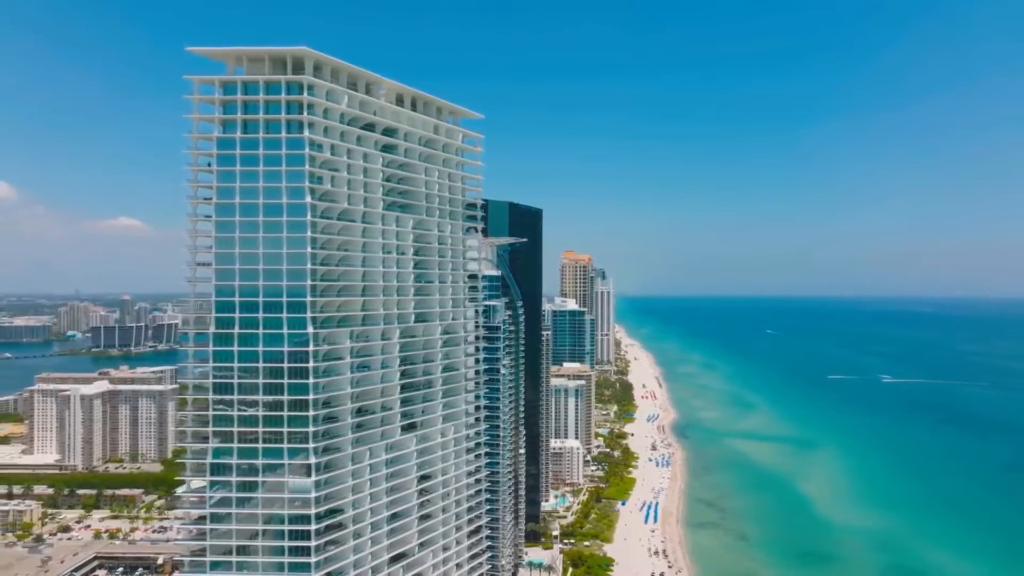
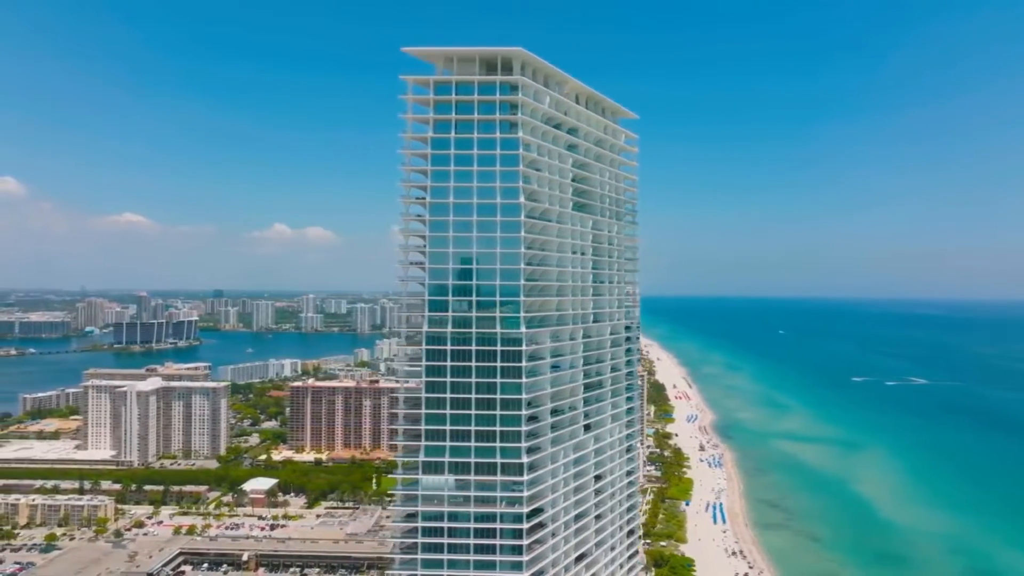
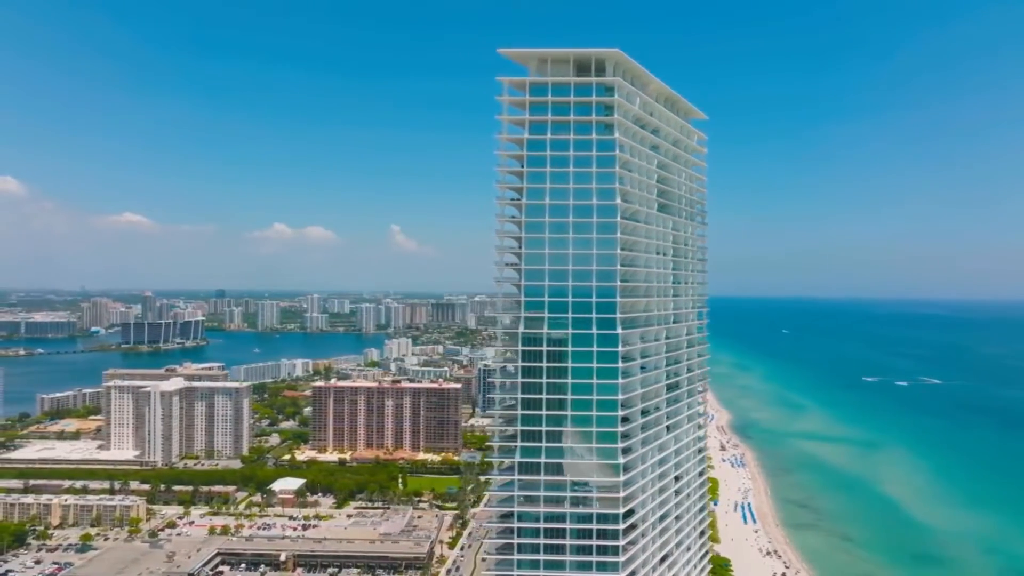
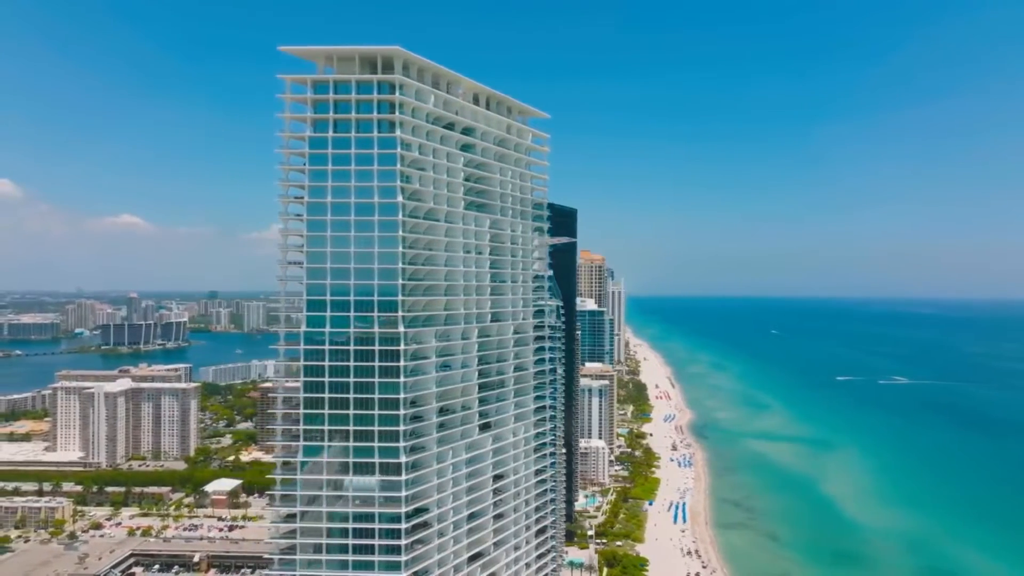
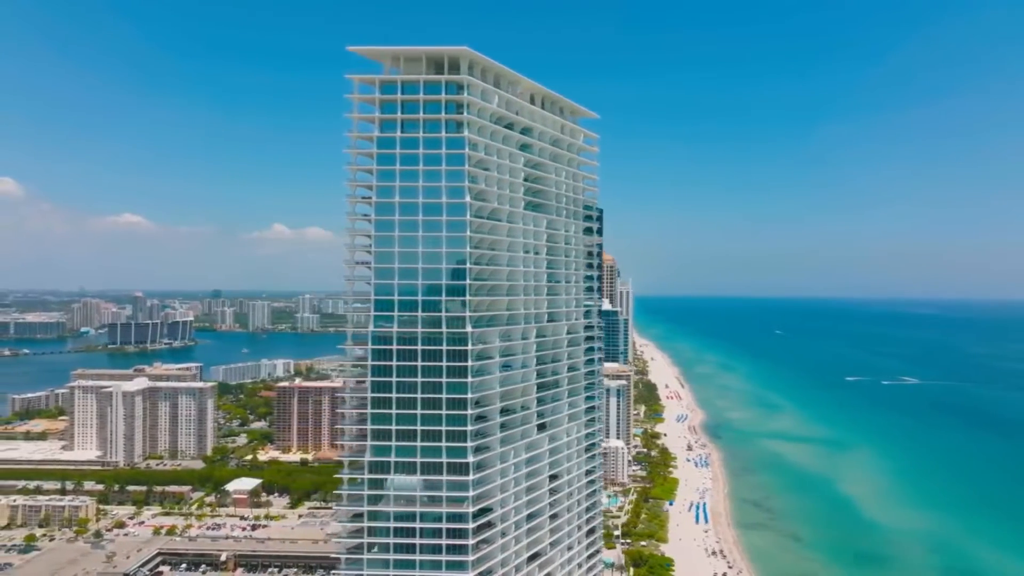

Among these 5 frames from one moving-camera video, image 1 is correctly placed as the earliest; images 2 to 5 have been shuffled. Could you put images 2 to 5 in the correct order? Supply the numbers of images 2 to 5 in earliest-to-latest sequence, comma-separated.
4, 5, 2, 3
